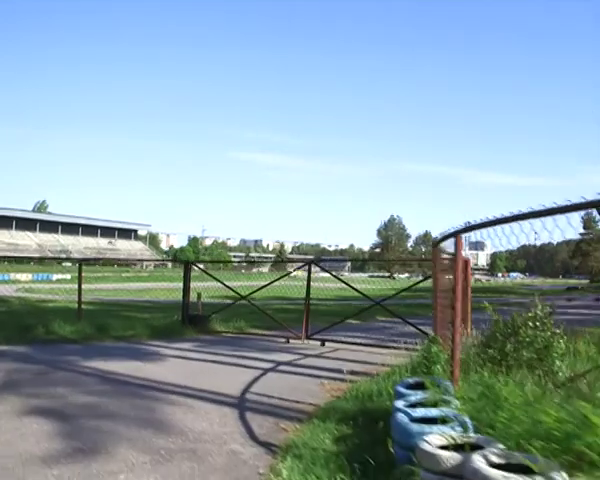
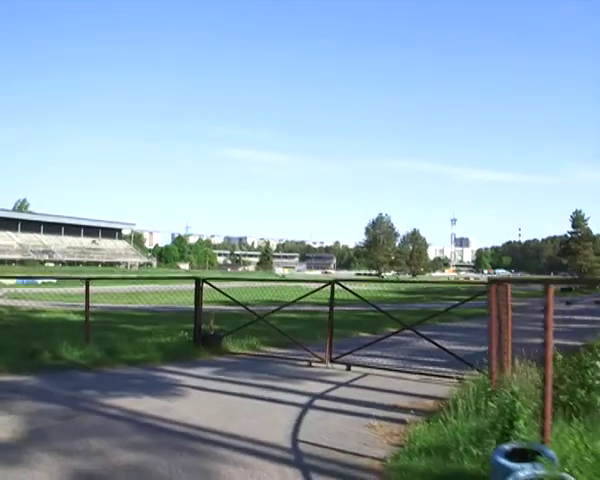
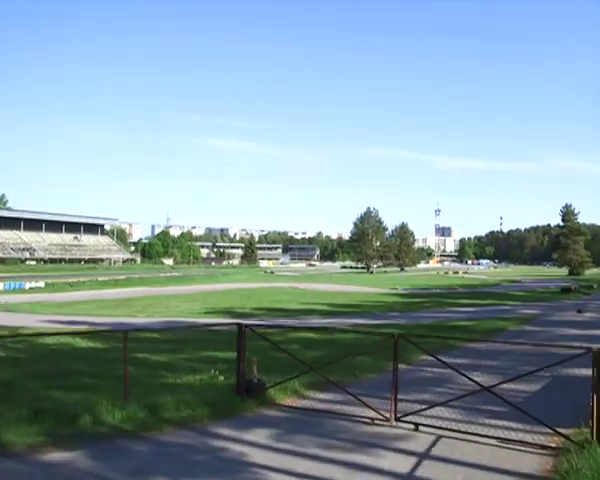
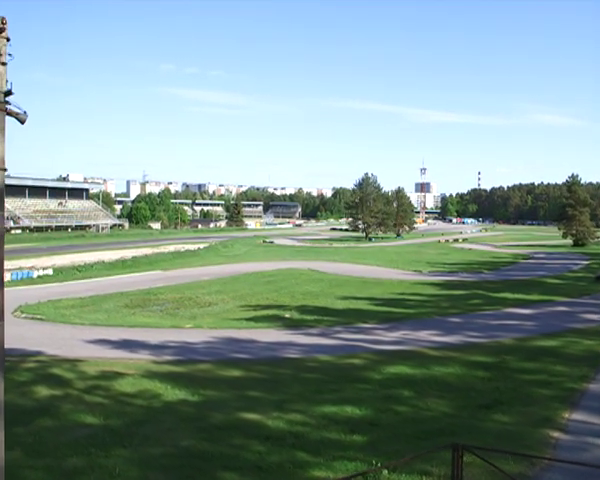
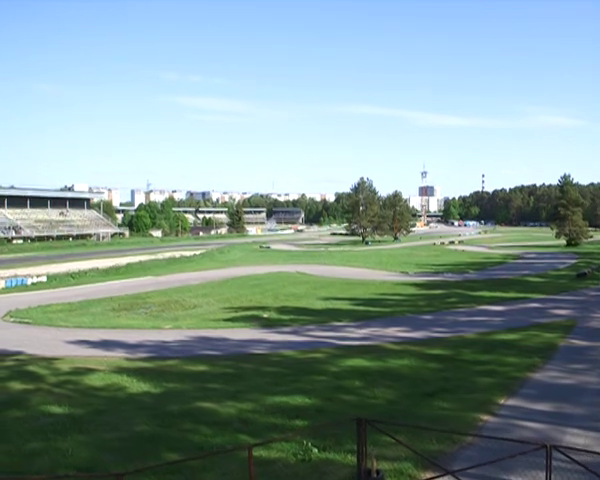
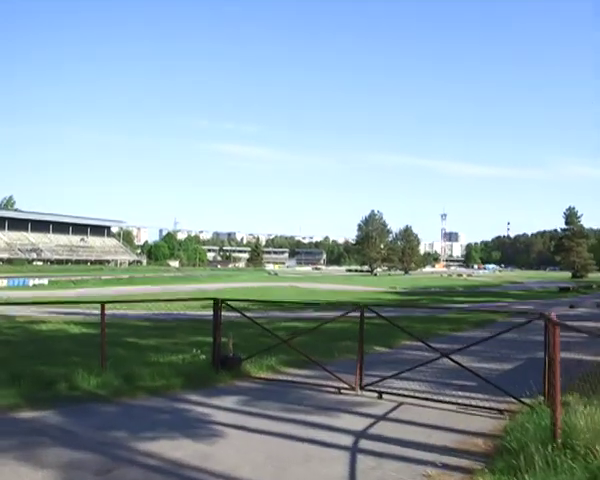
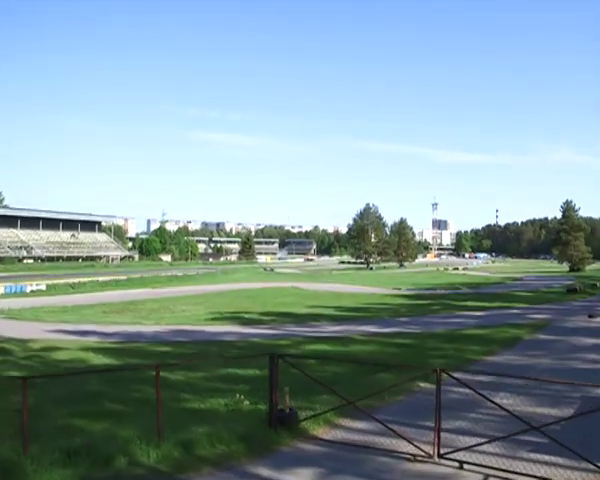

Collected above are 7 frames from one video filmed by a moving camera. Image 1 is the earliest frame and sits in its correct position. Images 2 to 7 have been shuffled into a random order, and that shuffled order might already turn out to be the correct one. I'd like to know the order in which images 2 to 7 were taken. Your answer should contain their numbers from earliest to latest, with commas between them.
2, 6, 3, 7, 5, 4
